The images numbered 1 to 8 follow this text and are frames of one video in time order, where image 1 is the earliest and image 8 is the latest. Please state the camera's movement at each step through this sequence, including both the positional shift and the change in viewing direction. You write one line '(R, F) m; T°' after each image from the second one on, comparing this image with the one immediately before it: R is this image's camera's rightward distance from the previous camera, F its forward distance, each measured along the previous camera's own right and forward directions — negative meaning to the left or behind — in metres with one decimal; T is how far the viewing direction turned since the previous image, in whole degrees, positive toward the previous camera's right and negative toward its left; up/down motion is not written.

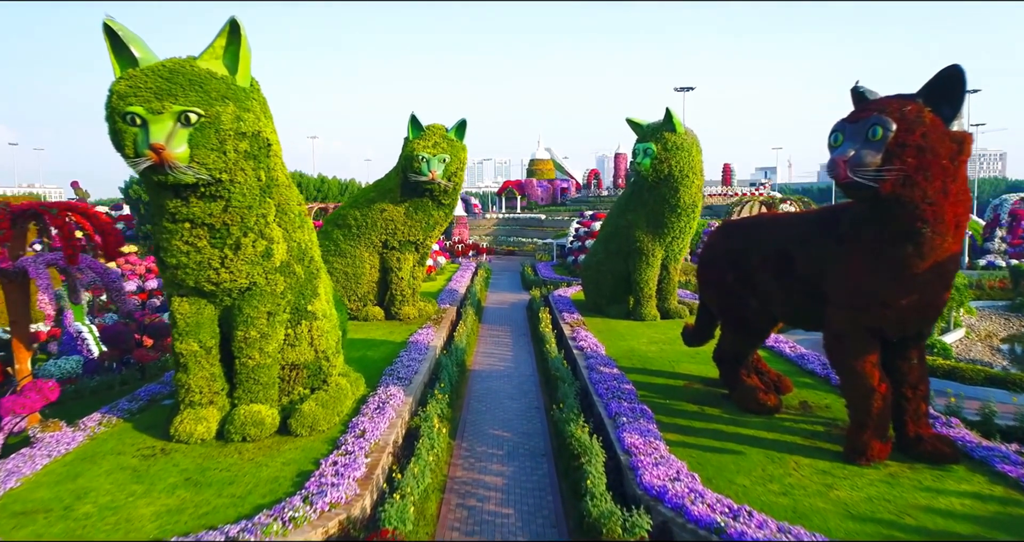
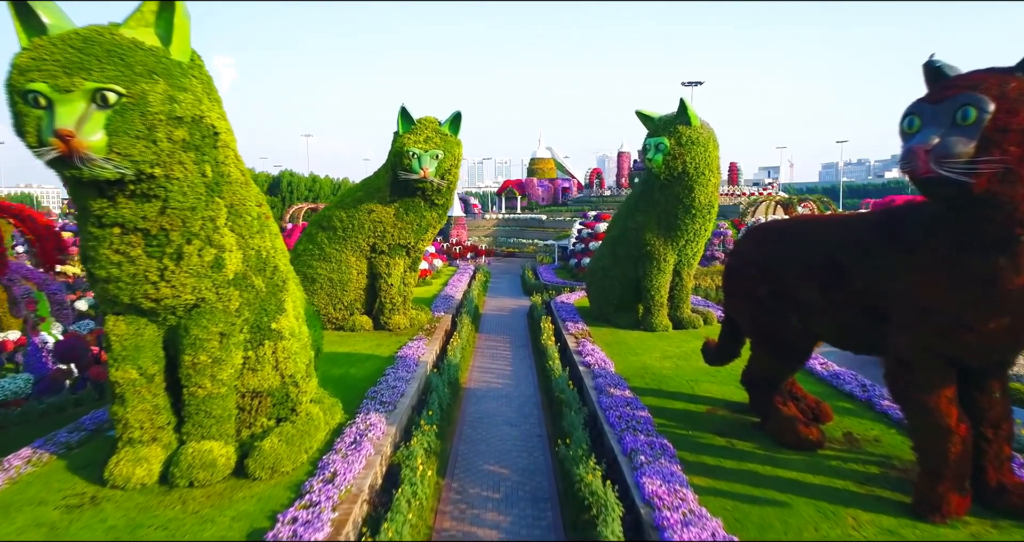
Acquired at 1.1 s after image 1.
(0.0, +0.9) m; 0°
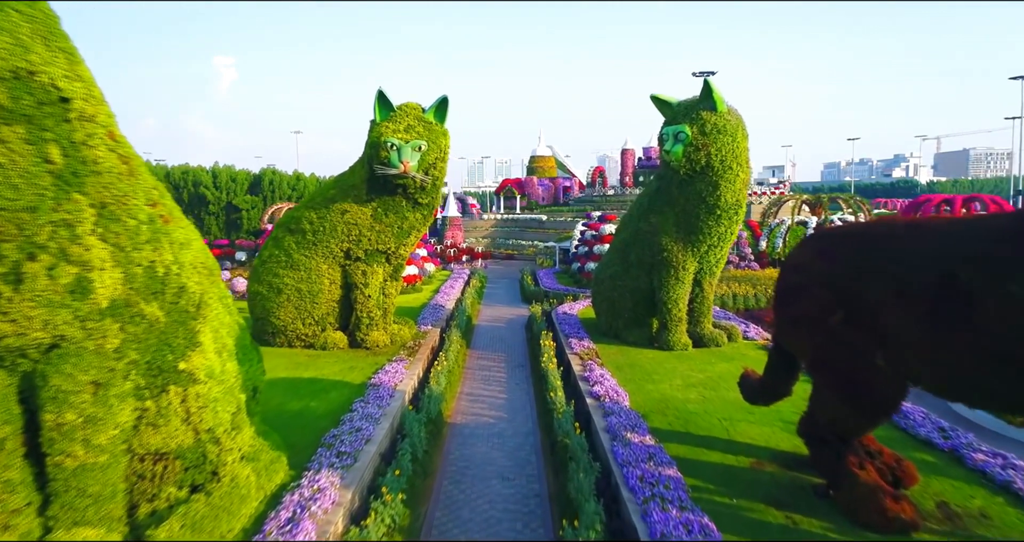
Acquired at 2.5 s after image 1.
(+0.1, +1.4) m; 0°
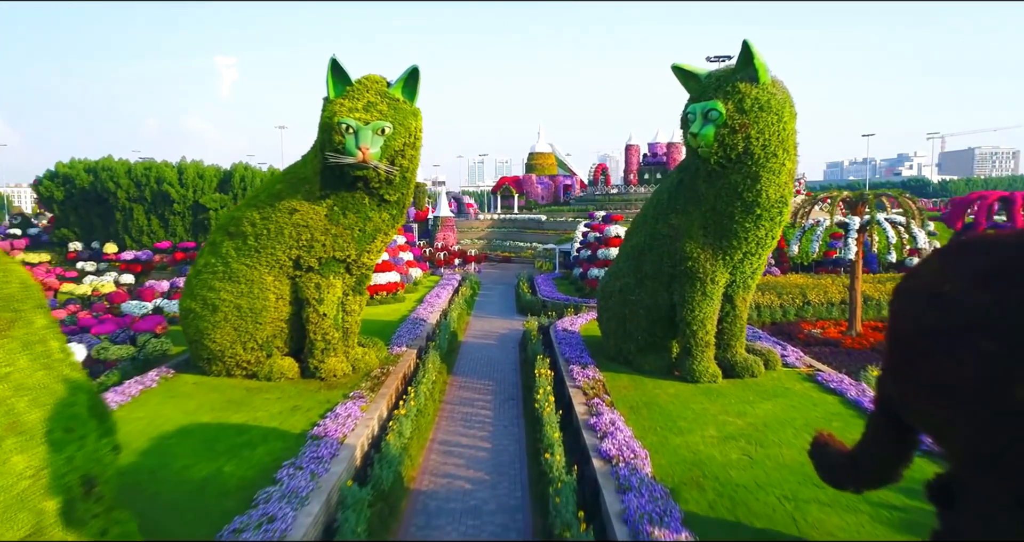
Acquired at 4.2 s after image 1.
(+0.1, +1.7) m; 0°
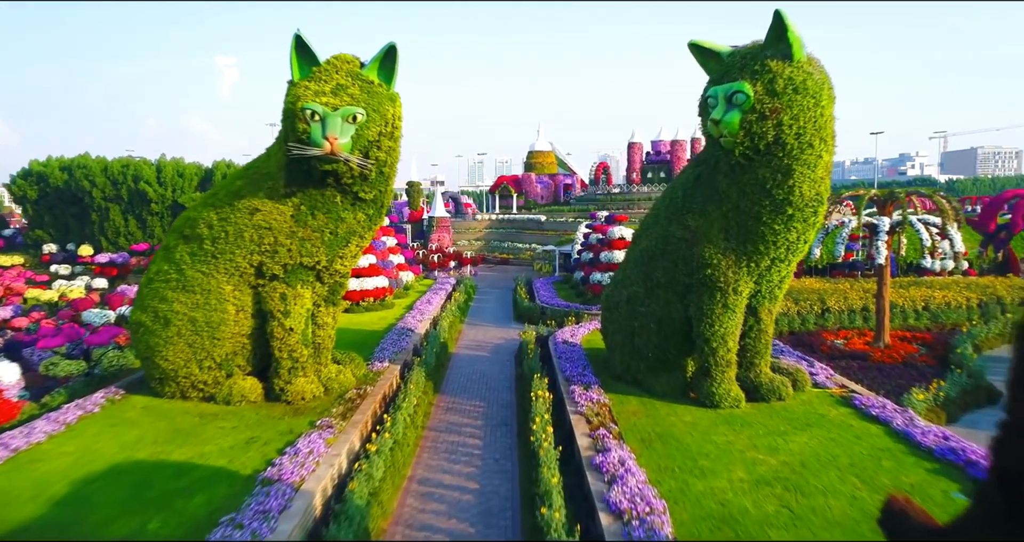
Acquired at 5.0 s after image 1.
(+0.1, +0.9) m; 0°
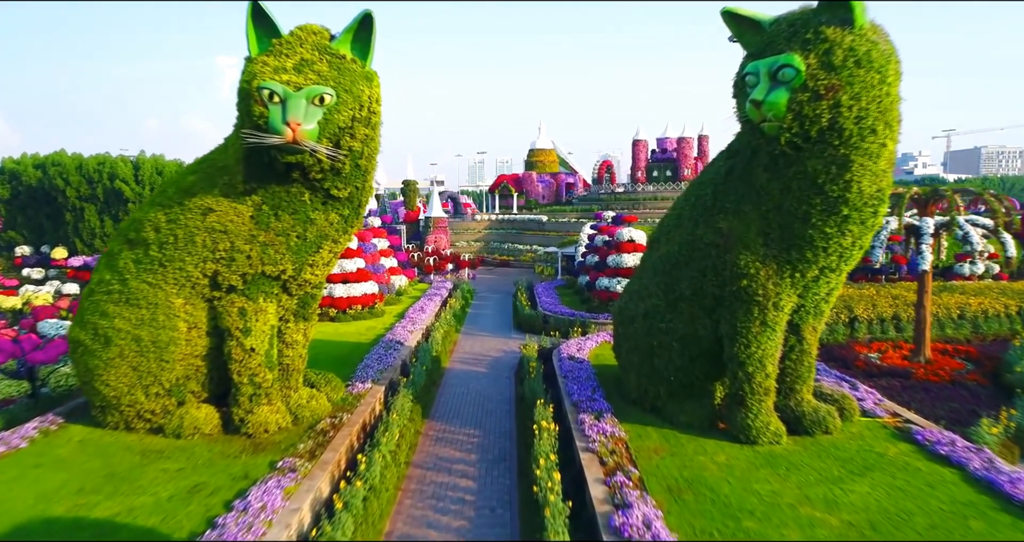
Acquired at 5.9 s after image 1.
(0.0, +0.9) m; 0°
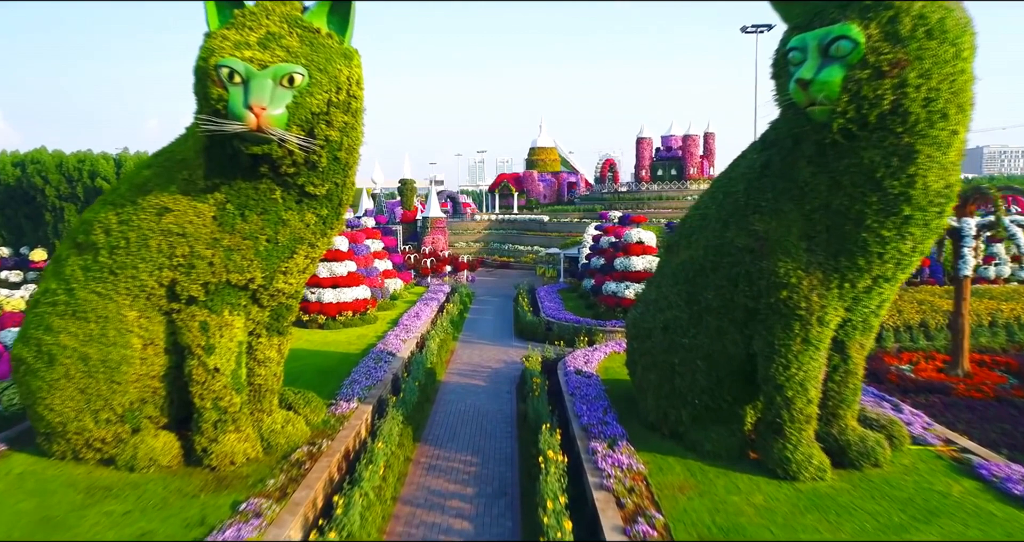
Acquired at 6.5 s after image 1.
(0.0, +0.7) m; 0°
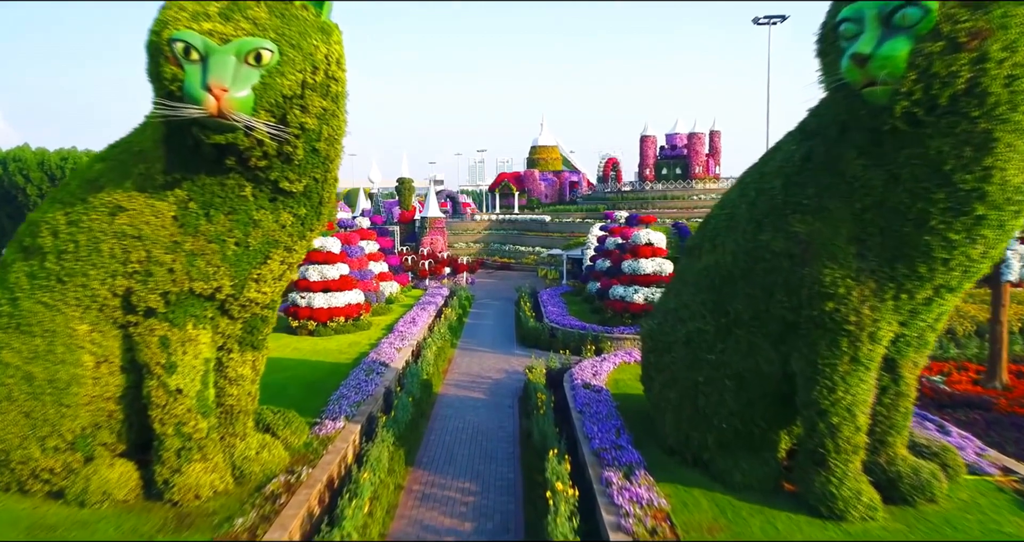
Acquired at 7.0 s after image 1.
(0.0, +0.6) m; 0°
